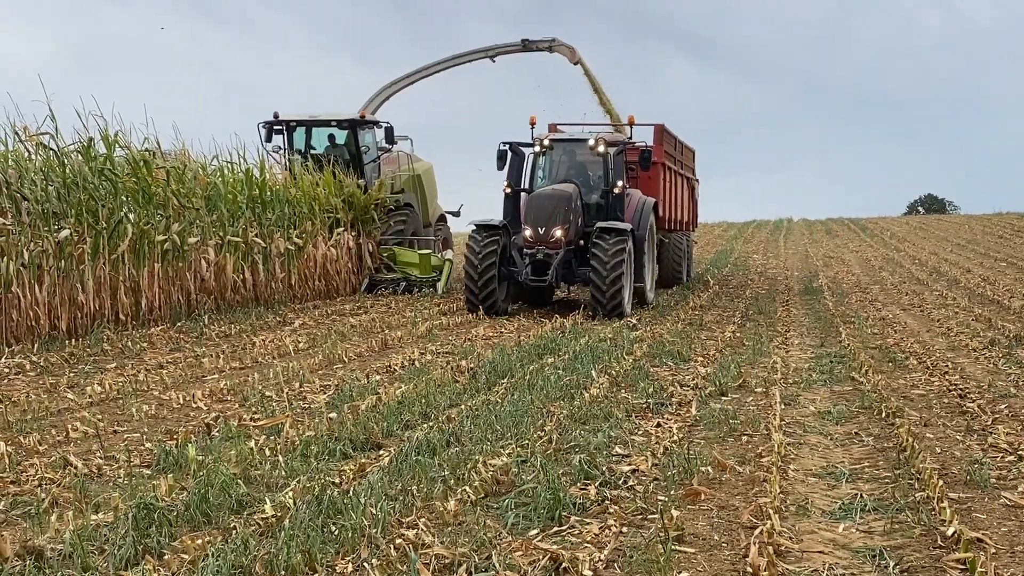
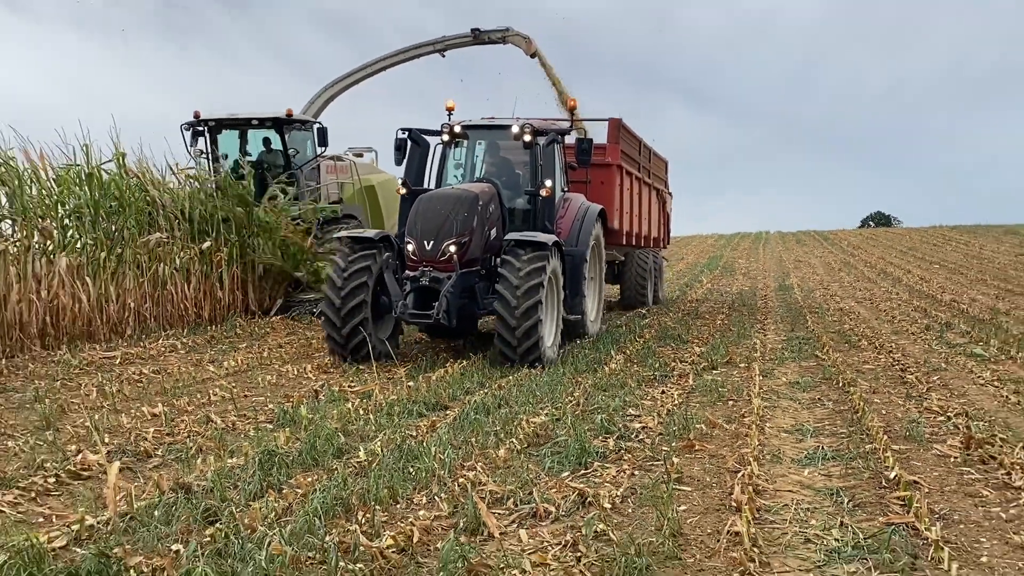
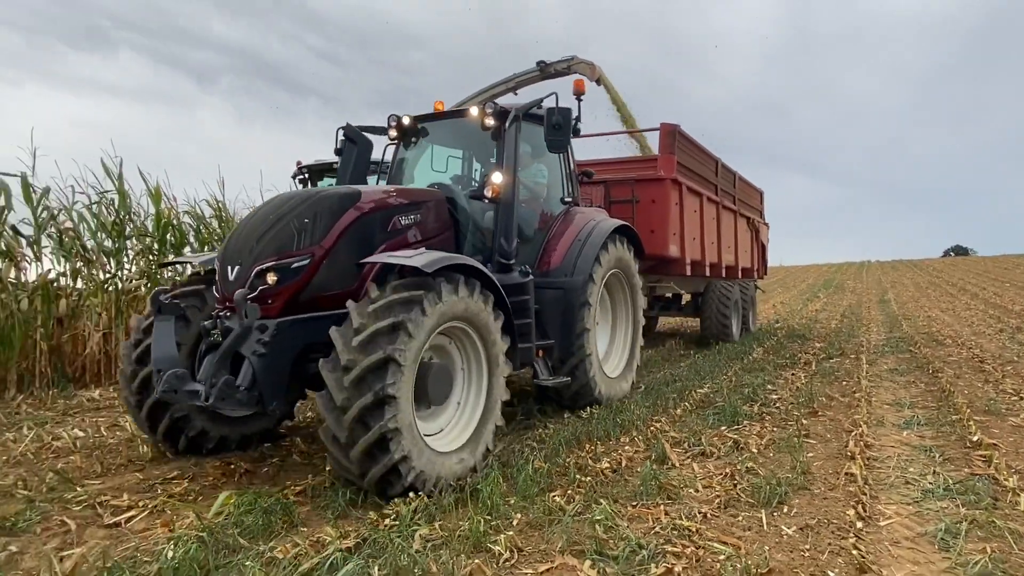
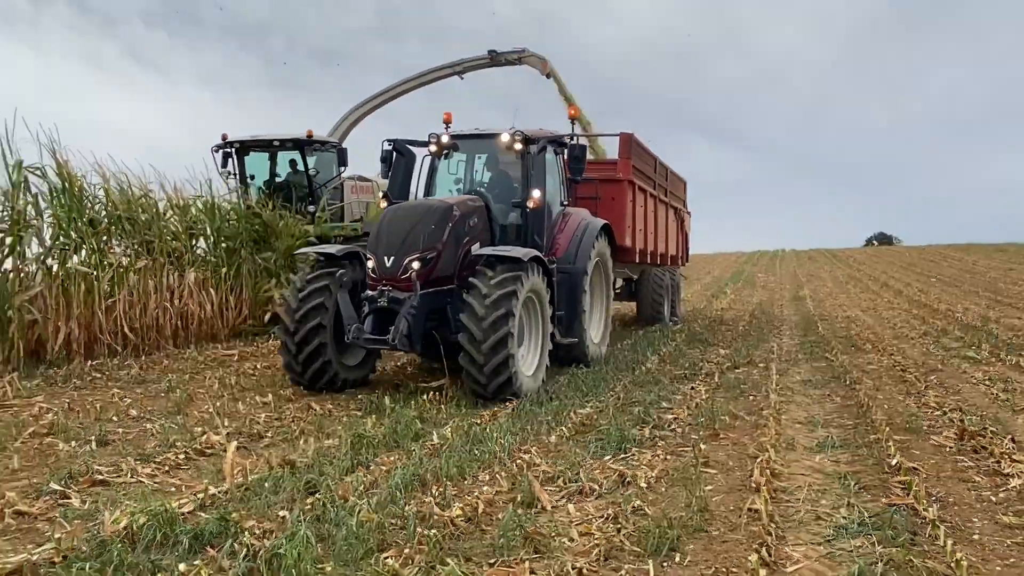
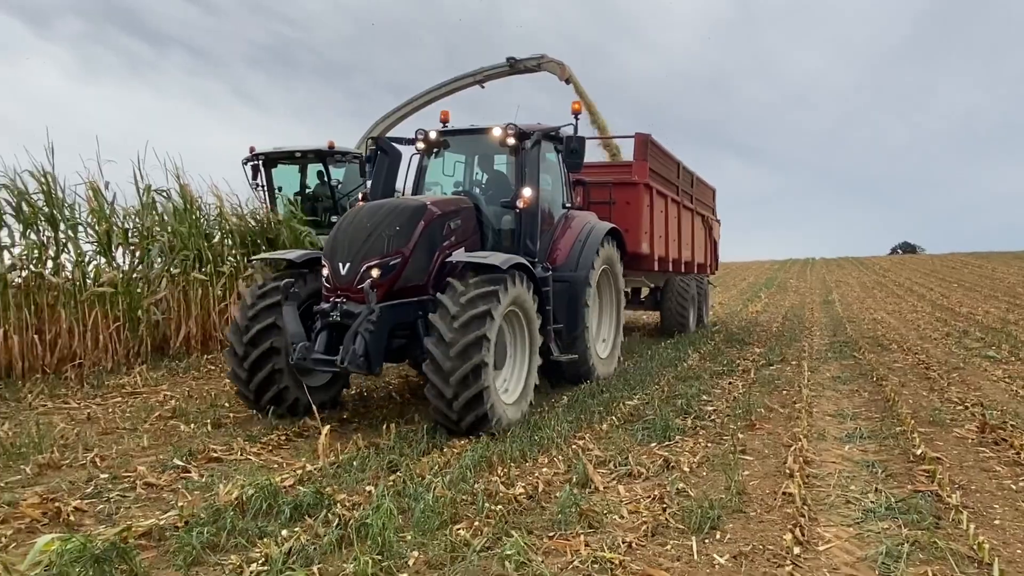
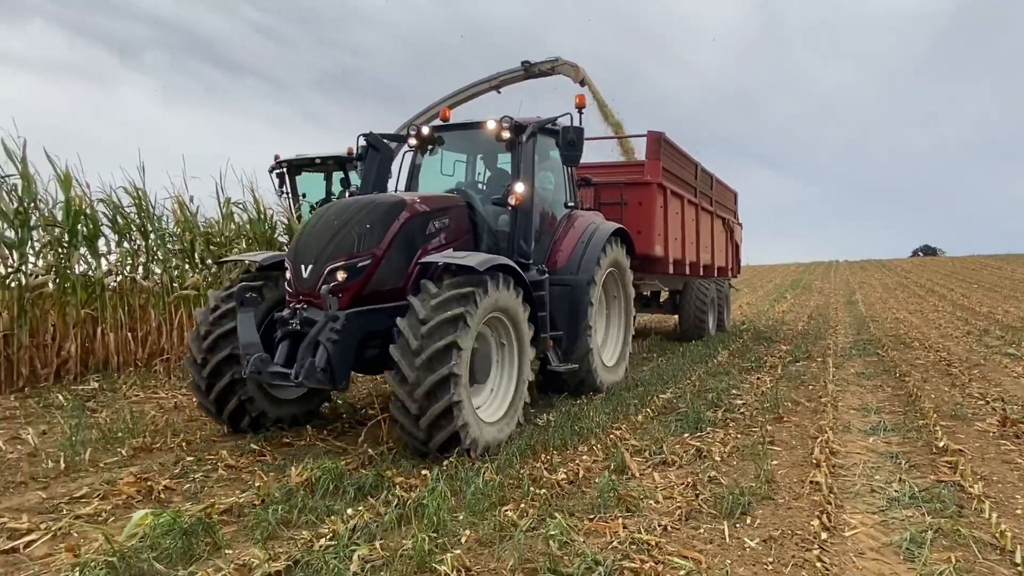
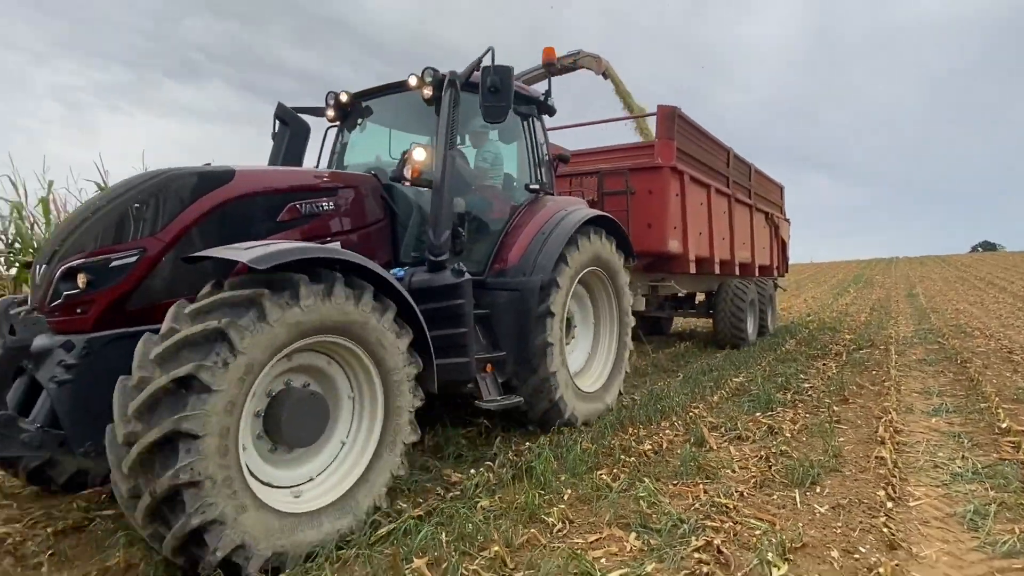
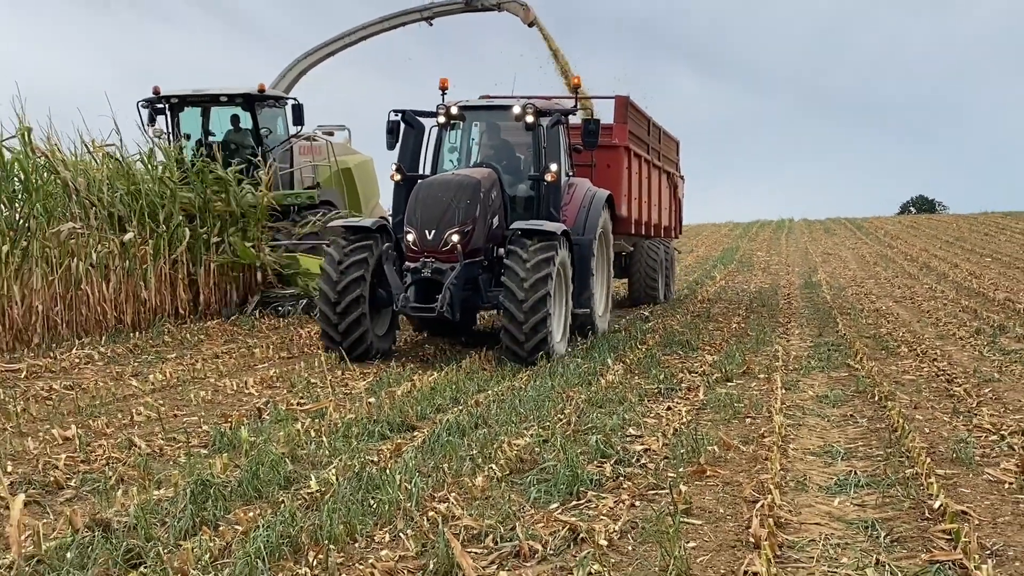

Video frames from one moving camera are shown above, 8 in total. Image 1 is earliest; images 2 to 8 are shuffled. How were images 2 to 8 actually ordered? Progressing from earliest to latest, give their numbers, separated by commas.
8, 2, 4, 5, 6, 3, 7
